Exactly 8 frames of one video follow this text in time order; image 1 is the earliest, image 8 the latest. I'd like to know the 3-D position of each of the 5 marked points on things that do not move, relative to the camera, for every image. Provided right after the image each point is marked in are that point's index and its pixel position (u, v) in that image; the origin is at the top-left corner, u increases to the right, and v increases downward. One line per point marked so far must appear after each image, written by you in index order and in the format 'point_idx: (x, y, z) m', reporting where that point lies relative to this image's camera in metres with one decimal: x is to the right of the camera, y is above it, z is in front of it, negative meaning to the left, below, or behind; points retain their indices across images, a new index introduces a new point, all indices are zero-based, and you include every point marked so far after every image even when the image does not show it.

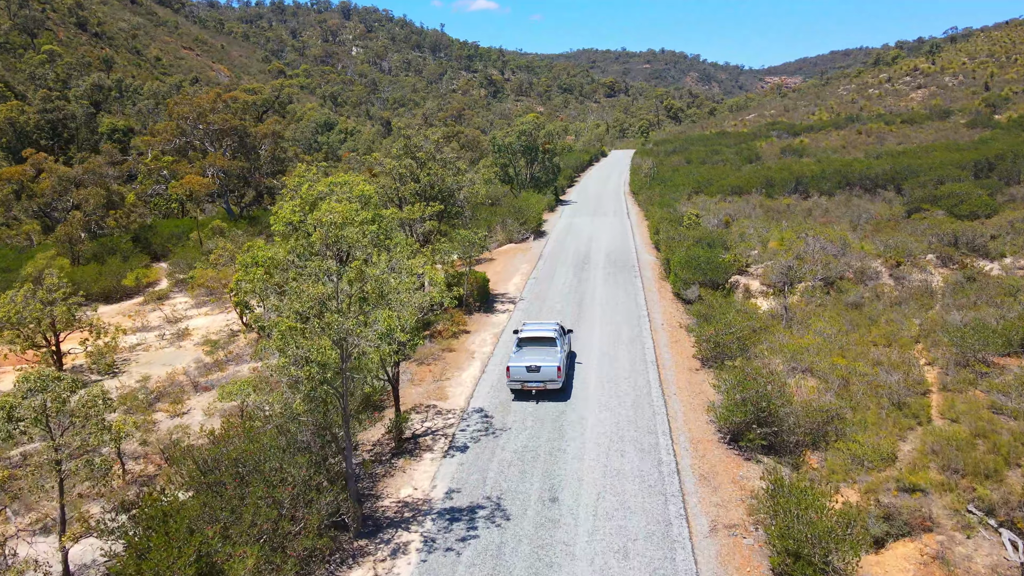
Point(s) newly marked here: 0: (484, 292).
0: (-0.7, -0.1, +17.9) m
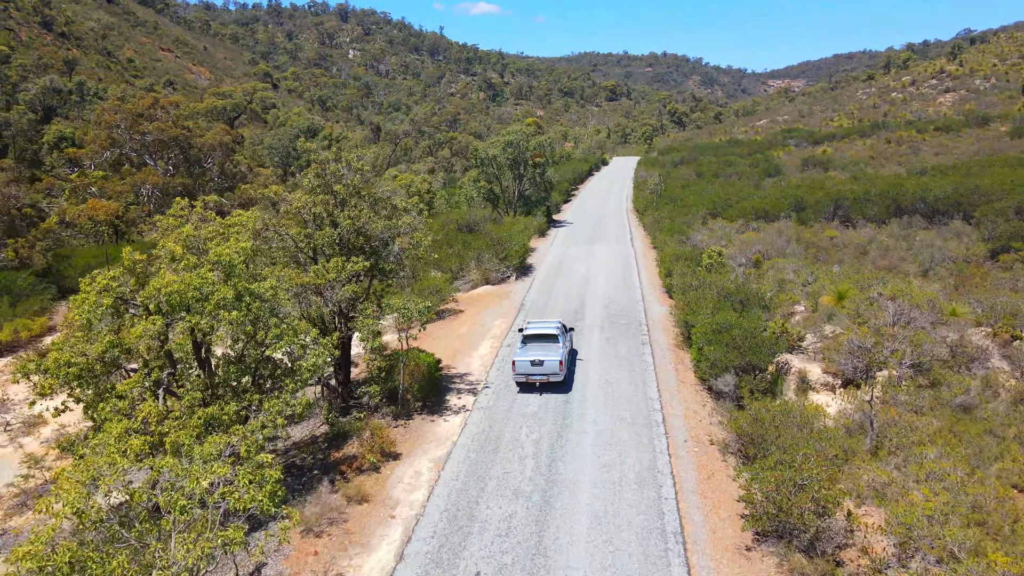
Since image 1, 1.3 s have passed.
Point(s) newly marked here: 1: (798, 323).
0: (-1.4, -1.6, +12.7) m
1: (+6.0, -0.7, +15.3) m
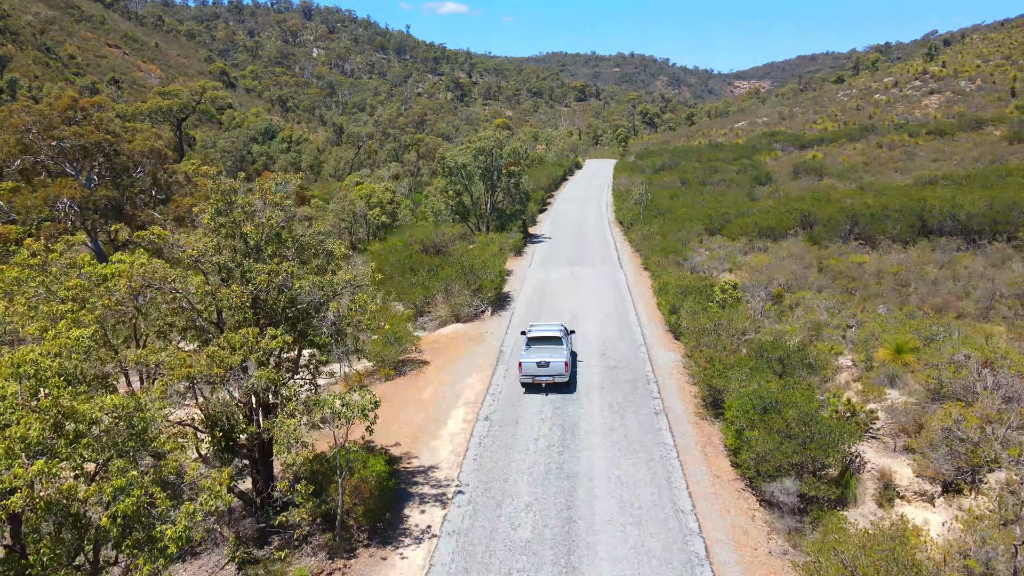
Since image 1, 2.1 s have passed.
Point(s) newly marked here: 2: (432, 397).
0: (-1.6, -2.6, +9.3) m
1: (+5.6, -1.6, +12.2) m
2: (-1.5, -2.0, +13.4) m
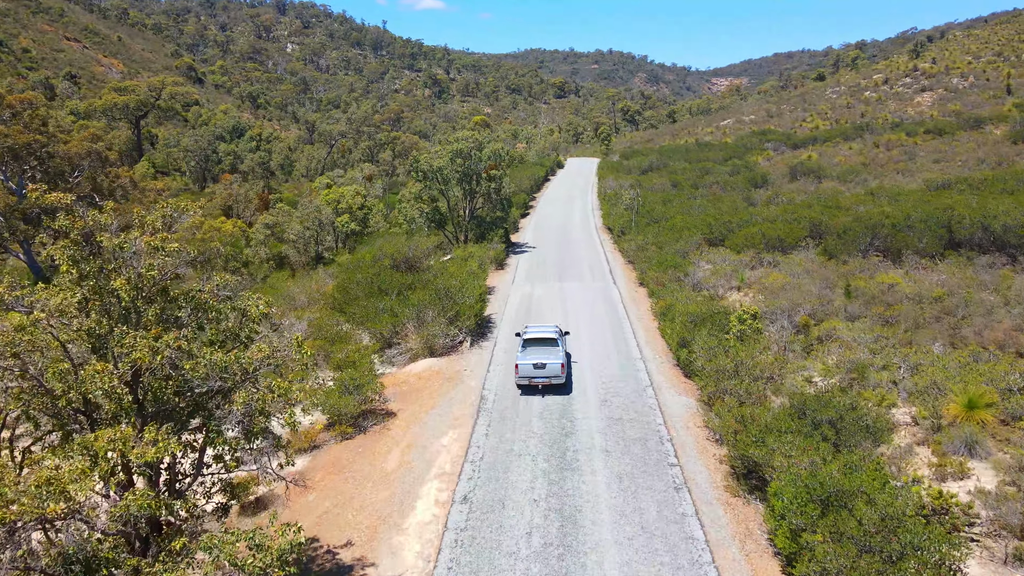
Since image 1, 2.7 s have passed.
0: (-1.7, -3.2, +6.7) m
1: (+5.4, -2.2, +9.8) m
2: (-1.7, -2.6, +10.8) m
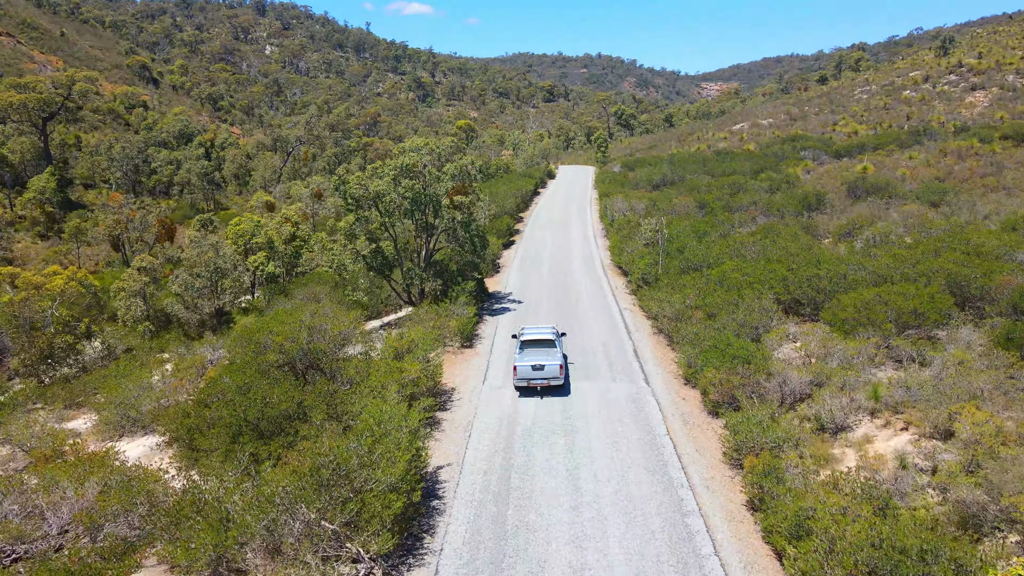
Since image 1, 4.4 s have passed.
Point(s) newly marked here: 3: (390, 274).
0: (-2.1, -5.1, -1.8) m
1: (+5.1, -4.1, +1.4) m
2: (-2.1, -4.5, +2.3) m
3: (-3.3, +0.4, +19.2) m
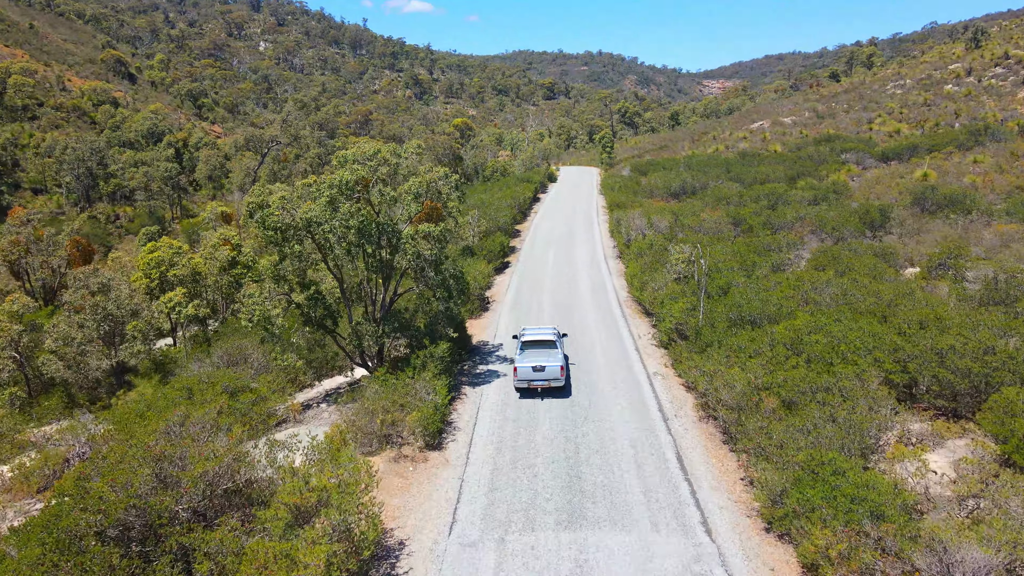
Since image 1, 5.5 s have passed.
0: (-2.3, -6.2, -7.0) m
1: (+4.9, -5.2, -3.8) m
2: (-2.3, -5.7, -2.9) m
3: (-3.5, -0.7, +14.0) m
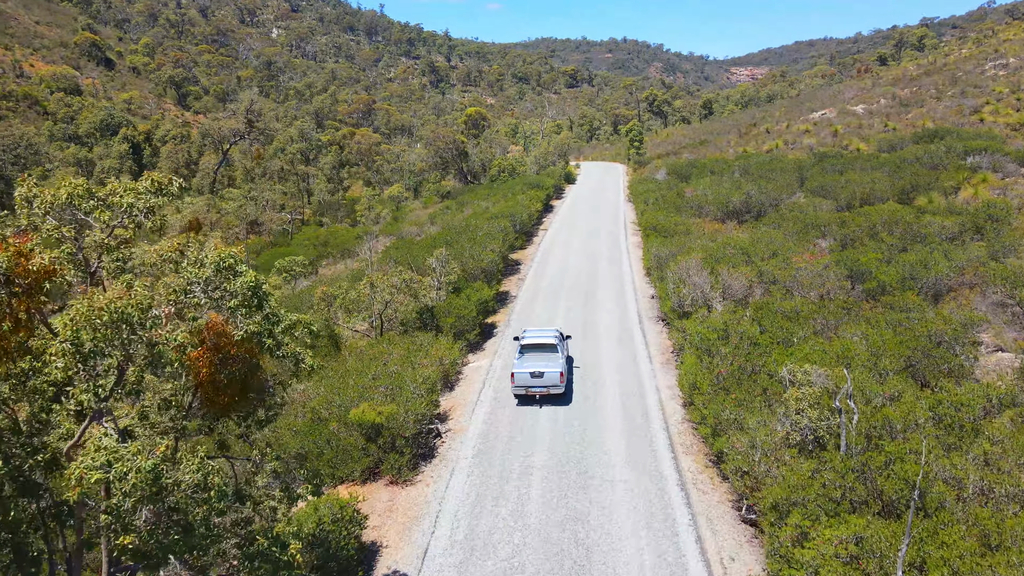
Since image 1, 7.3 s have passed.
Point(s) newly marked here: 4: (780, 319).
0: (-3.6, -8.5, -15.6) m
1: (+3.6, -7.5, -12.6) m
2: (-3.5, -7.9, -11.5) m
3: (-4.2, -2.7, +5.3) m
4: (+4.8, -0.2, +13.0) m
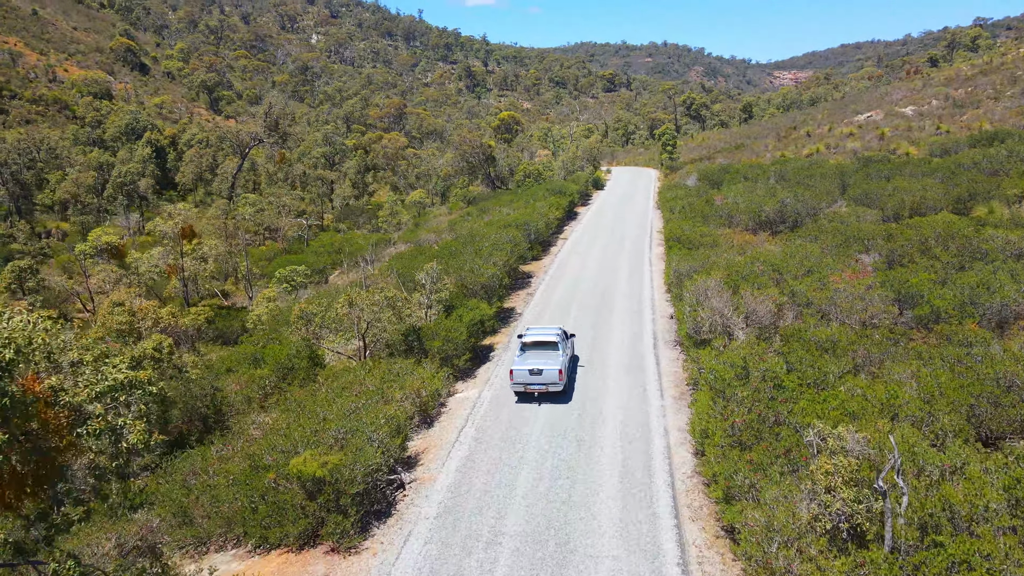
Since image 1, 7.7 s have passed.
0: (-5.4, -8.6, -17.1) m
1: (+2.0, -7.7, -14.5) m
2: (-5.1, -8.0, -13.1) m
3: (-4.8, -3.0, +3.8) m
4: (+4.5, -0.6, +11.0) m
